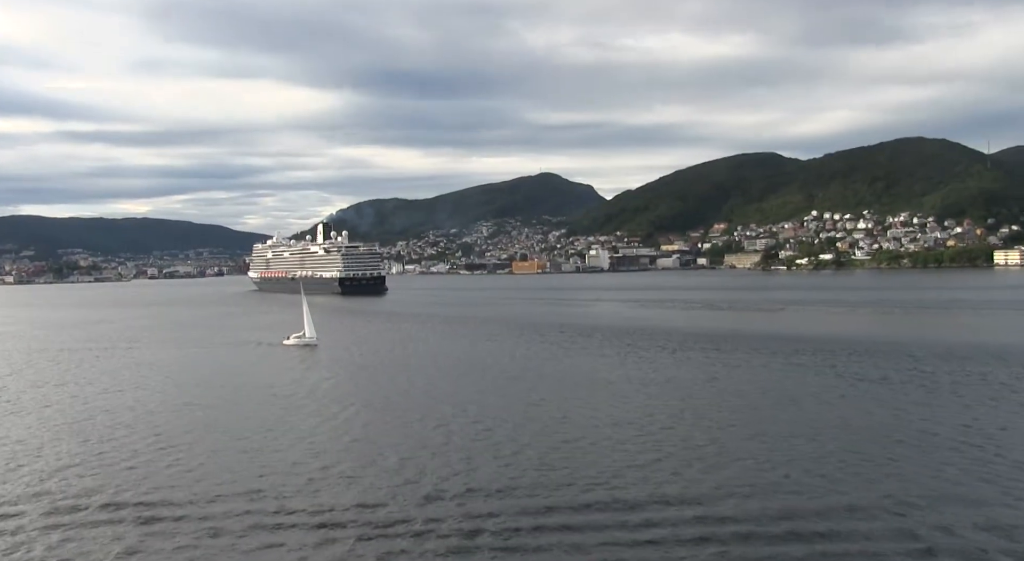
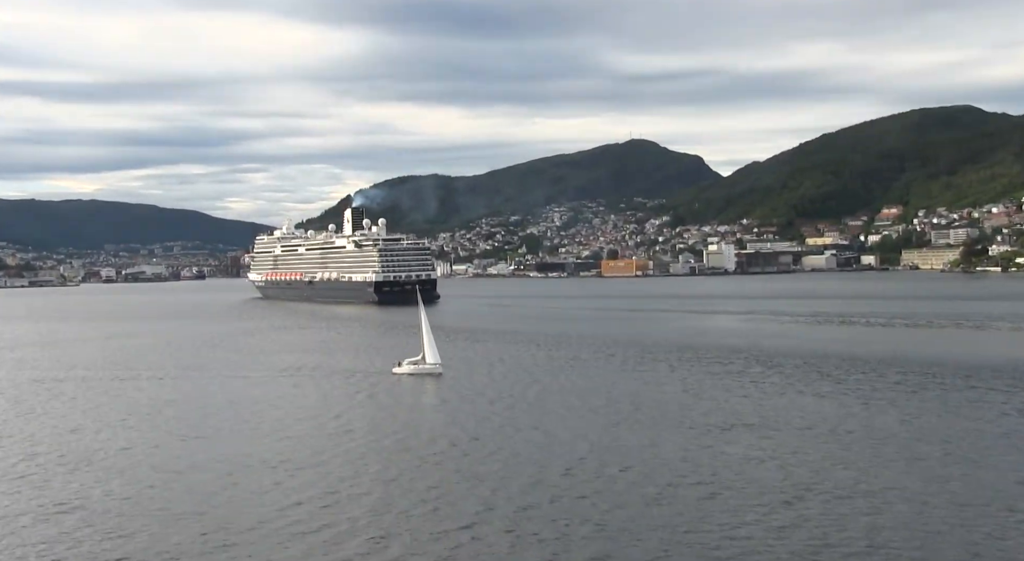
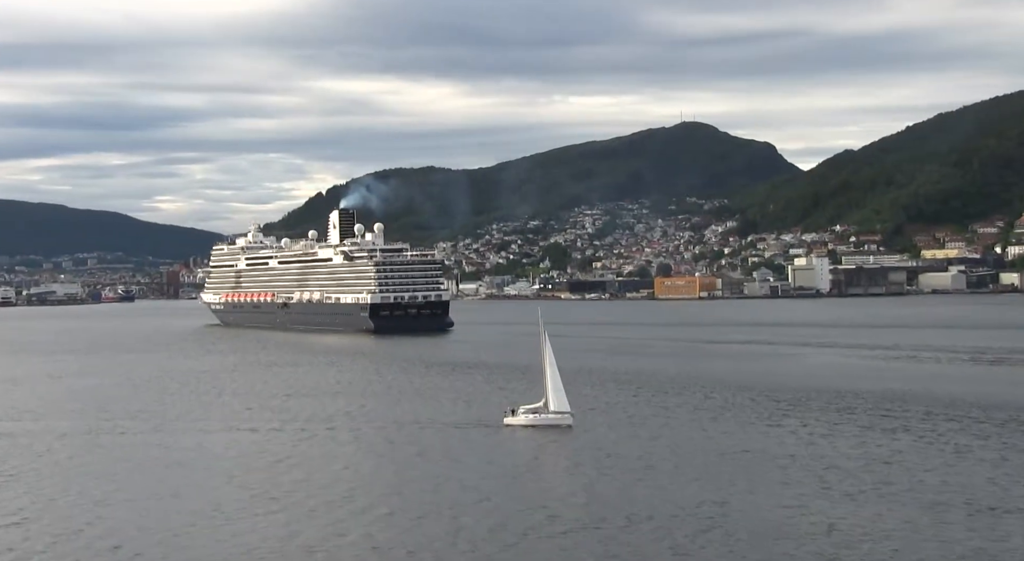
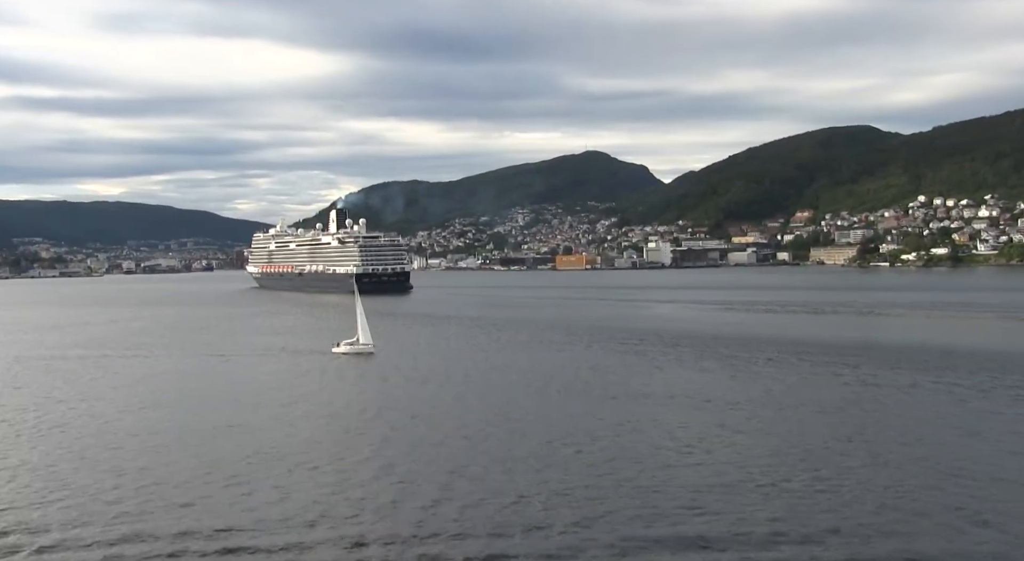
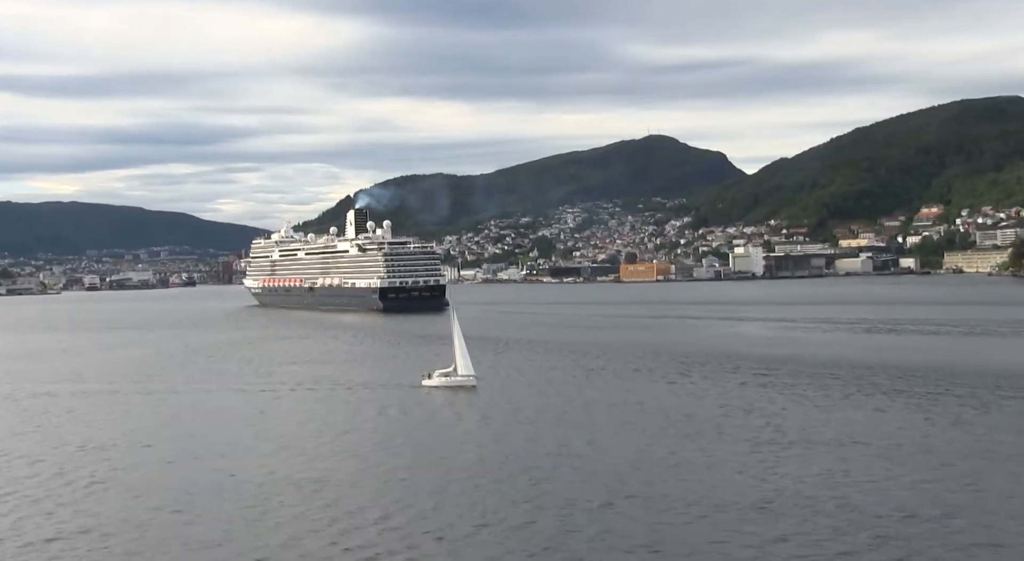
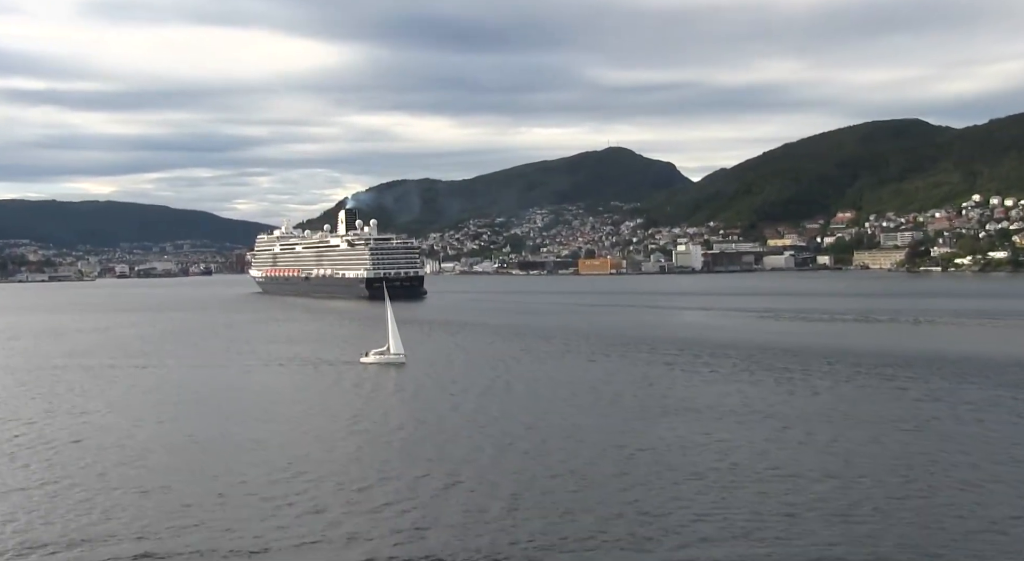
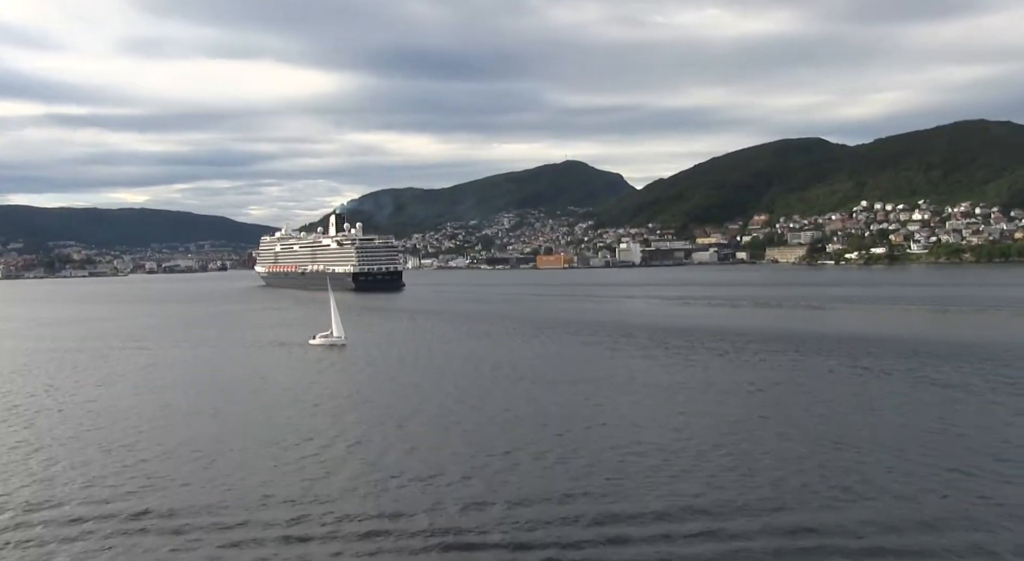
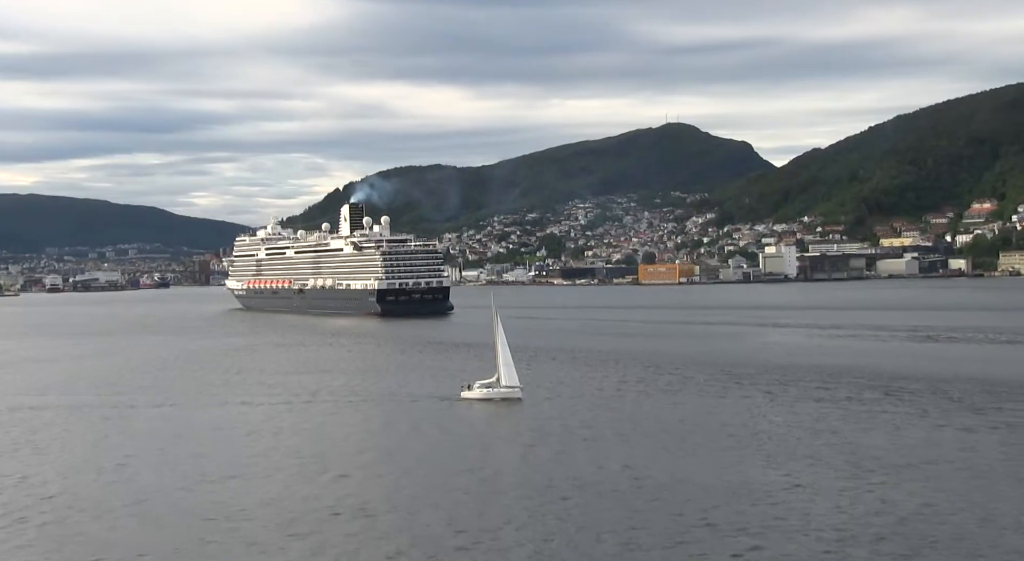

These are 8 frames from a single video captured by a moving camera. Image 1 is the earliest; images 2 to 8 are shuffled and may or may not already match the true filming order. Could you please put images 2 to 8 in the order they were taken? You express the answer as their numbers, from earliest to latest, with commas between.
7, 4, 6, 2, 5, 8, 3
